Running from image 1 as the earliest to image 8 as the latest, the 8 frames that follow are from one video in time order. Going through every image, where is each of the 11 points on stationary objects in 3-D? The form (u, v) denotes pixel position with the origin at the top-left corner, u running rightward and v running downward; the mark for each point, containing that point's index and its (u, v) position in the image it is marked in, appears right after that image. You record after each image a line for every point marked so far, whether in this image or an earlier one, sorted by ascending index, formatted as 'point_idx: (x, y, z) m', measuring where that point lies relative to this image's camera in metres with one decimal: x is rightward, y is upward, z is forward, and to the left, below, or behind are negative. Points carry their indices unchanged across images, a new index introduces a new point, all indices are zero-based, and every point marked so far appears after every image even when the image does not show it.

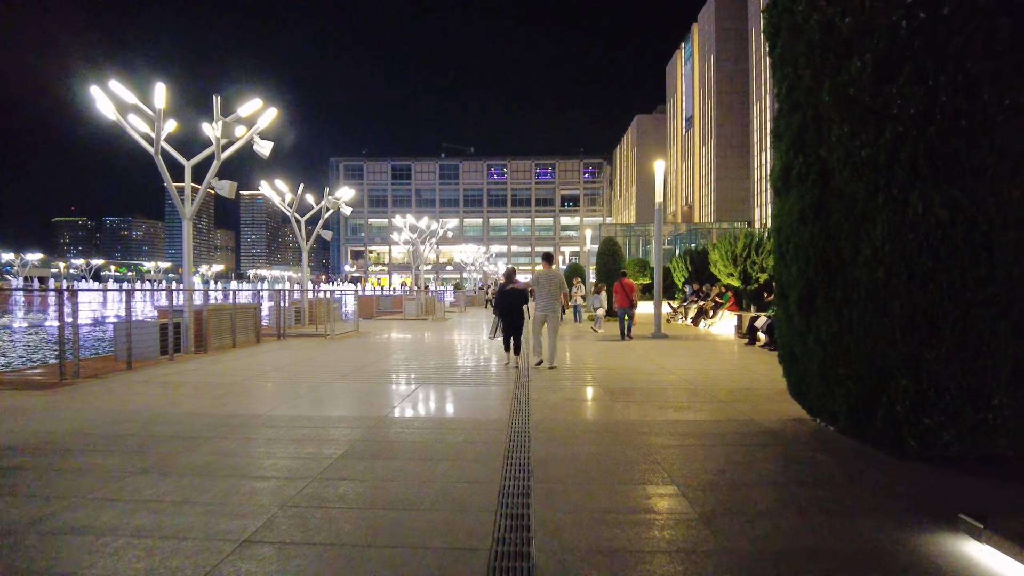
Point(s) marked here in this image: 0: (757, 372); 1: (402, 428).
0: (+3.6, -1.3, +10.6) m
1: (-0.9, -1.3, +6.5) m
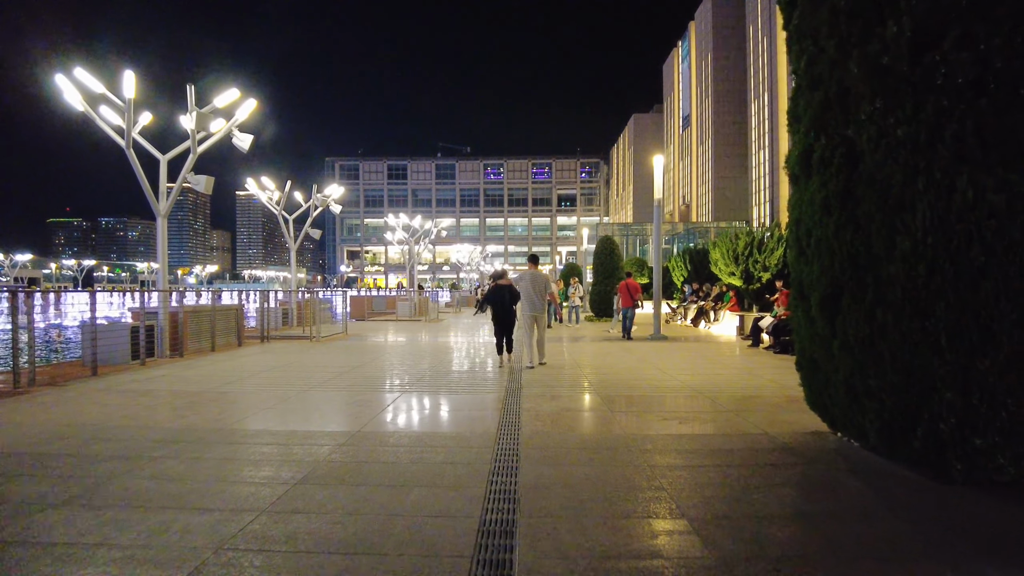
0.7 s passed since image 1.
0: (+3.5, -1.3, +9.9) m
1: (-1.0, -1.3, +5.8) m
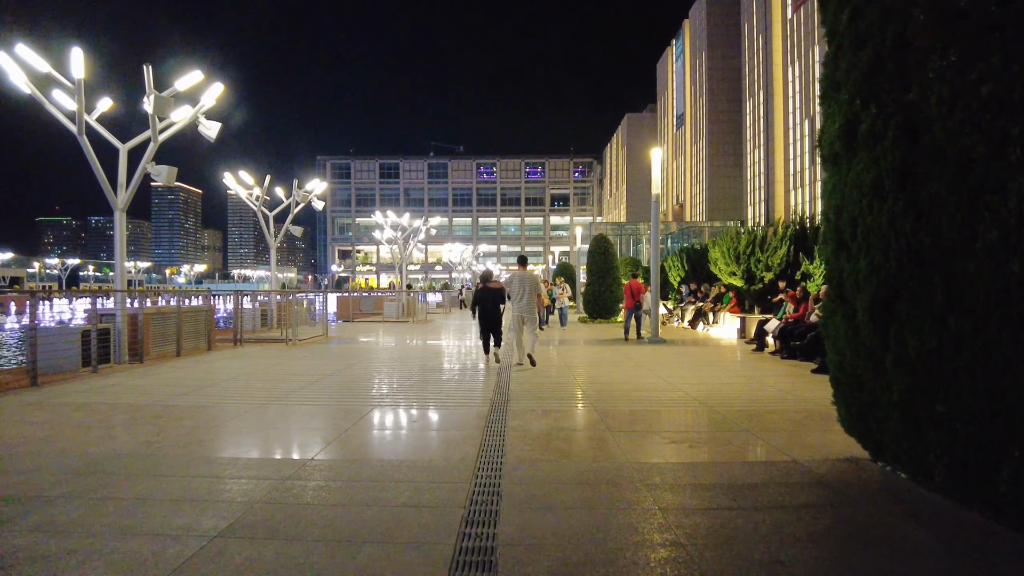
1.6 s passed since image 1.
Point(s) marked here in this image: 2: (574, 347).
0: (+3.3, -1.3, +9.0) m
1: (-1.2, -1.3, +4.9) m
2: (+1.4, -1.4, +16.6) m
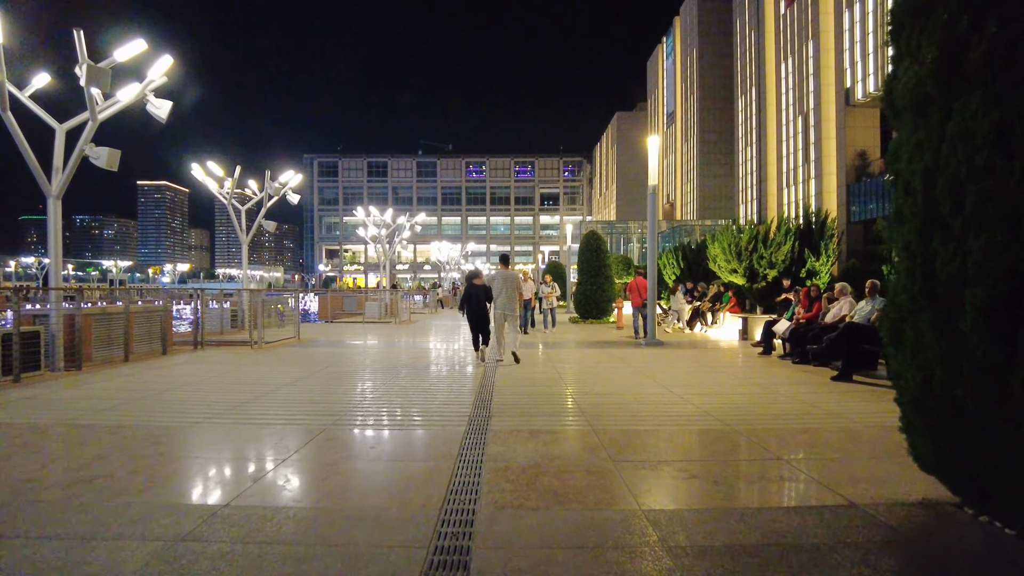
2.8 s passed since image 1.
0: (+3.1, -1.3, +7.9) m
1: (-1.3, -1.3, +3.6) m
2: (+1.1, -1.4, +15.4) m
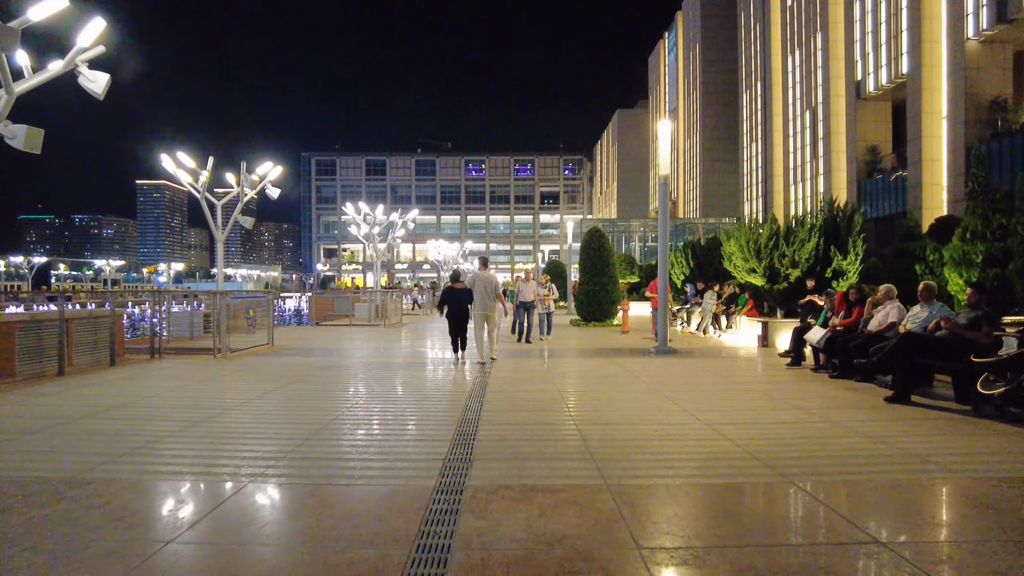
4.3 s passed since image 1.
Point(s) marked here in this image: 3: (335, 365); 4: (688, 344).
0: (+3.0, -1.3, +6.3) m
1: (-1.4, -1.3, +2.1) m
2: (+1.0, -1.4, +13.8) m
3: (-3.6, -1.6, +14.3) m
4: (+4.0, -1.3, +15.9) m
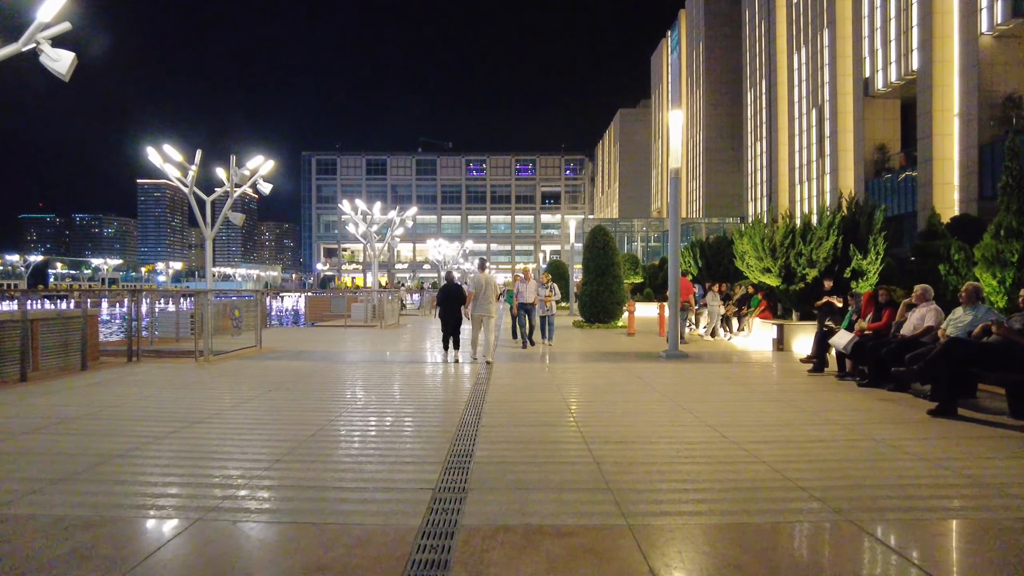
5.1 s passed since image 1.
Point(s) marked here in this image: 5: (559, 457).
0: (+3.0, -1.3, +5.5) m
1: (-1.4, -1.3, +1.3) m
2: (+1.0, -1.4, +13.0) m
3: (-3.6, -1.5, +13.5) m
4: (+4.0, -1.3, +15.1) m
5: (+0.4, -1.4, +6.1) m
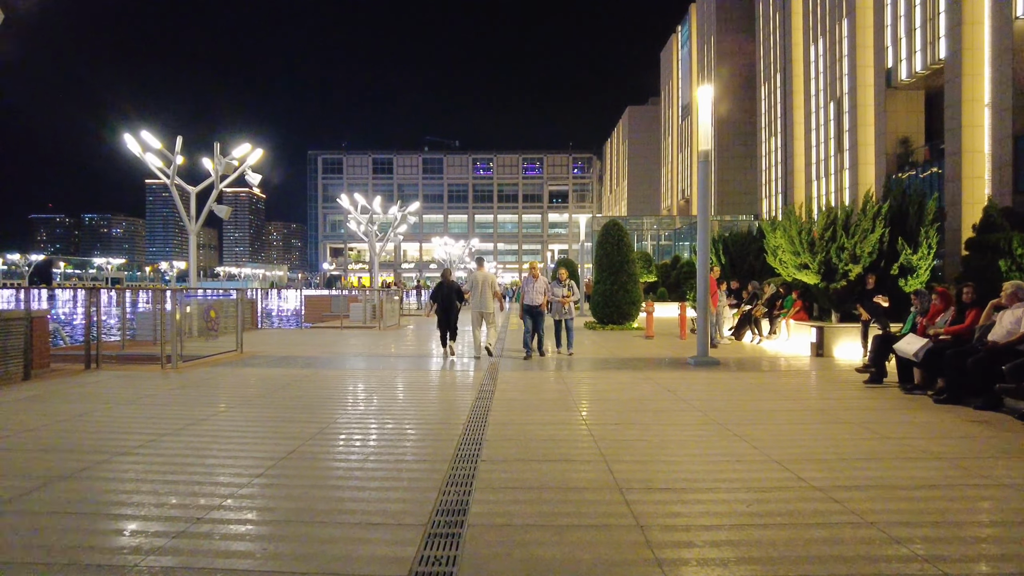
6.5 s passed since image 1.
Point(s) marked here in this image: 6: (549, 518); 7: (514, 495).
0: (+3.1, -1.3, +4.0) m
1: (-1.4, -1.3, -0.2) m
2: (+1.2, -1.4, +11.5) m
3: (-3.5, -1.5, +12.0) m
4: (+4.2, -1.3, +13.6) m
5: (+0.5, -1.4, +4.6) m
6: (+0.2, -1.4, +3.7) m
7: (0.0, -1.4, +4.3) m
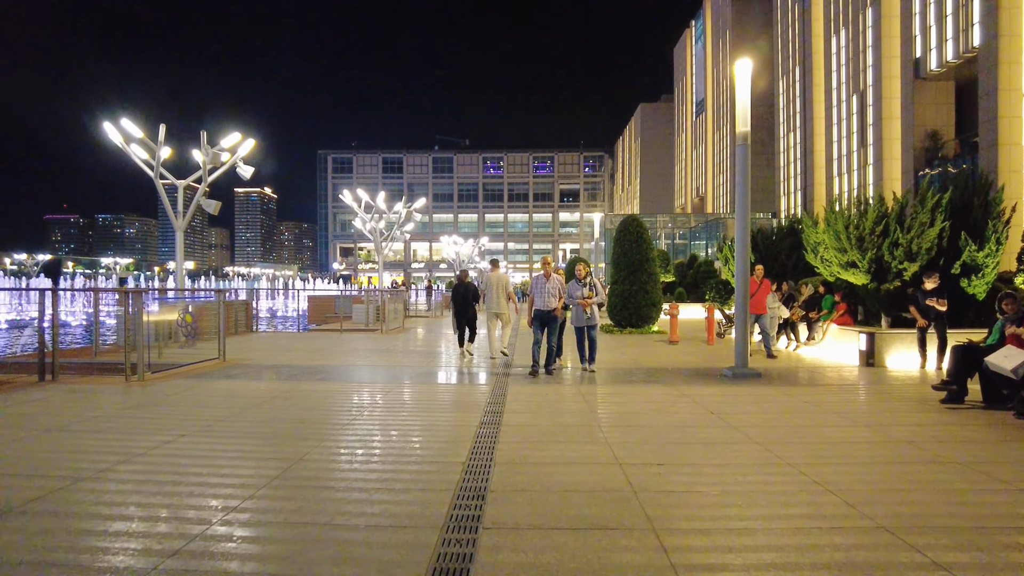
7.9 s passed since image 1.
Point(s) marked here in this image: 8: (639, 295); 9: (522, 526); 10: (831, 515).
0: (+3.2, -1.3, +2.6) m
1: (-1.4, -1.3, -1.5) m
2: (+1.3, -1.4, +10.1) m
3: (-3.3, -1.5, +10.7) m
4: (+4.4, -1.3, +12.2) m
5: (+0.6, -1.4, +3.2) m
6: (+0.2, -1.4, +2.3) m
7: (+0.1, -1.4, +2.9) m
8: (+3.5, -0.2, +19.1) m
9: (+0.1, -1.4, +3.7) m
10: (+2.0, -1.4, +4.0) m
